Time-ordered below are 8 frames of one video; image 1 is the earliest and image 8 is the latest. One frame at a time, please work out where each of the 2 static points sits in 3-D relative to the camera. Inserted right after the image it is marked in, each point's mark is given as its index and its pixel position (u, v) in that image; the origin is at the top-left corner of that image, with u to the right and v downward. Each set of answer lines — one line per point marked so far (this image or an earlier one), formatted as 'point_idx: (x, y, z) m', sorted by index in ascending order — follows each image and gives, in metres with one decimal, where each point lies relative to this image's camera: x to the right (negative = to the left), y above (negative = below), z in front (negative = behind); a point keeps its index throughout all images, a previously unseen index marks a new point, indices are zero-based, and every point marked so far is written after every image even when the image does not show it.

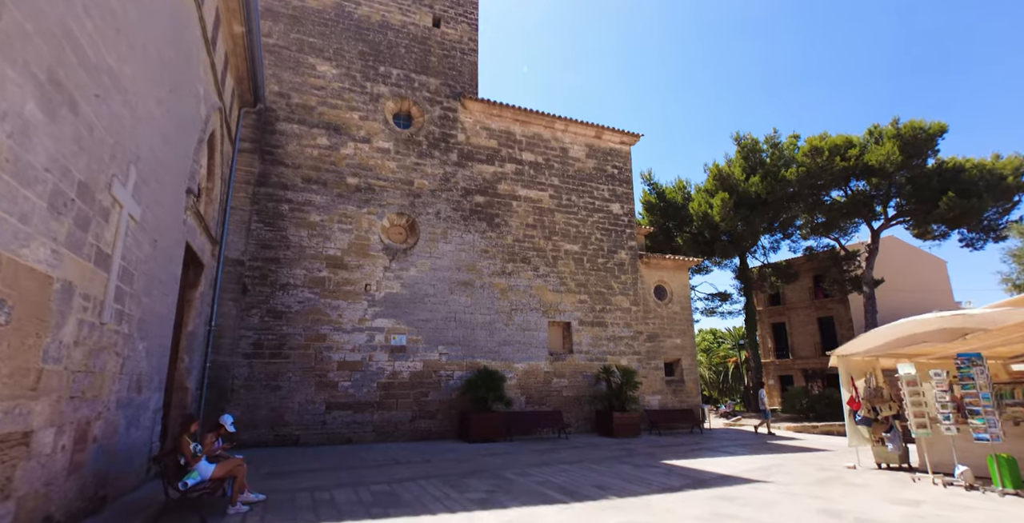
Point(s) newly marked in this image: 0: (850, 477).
0: (+4.4, -2.8, +6.4) m
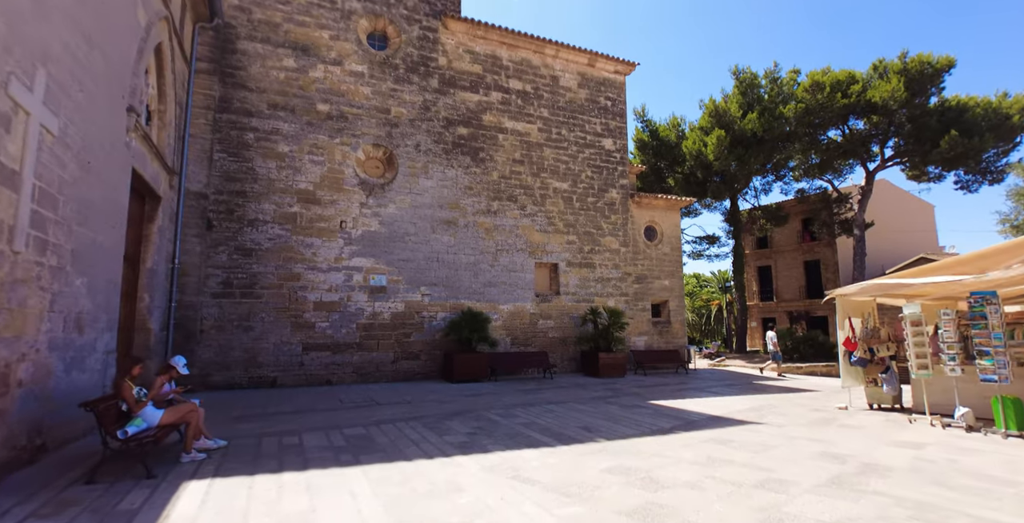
0: (+4.2, -2.0, +6.2) m
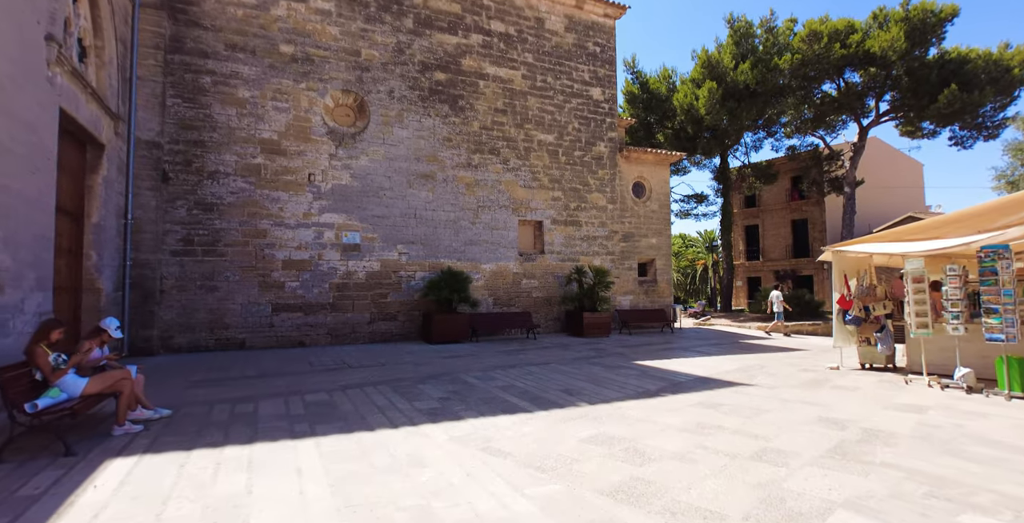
0: (+3.9, -1.4, +5.9) m
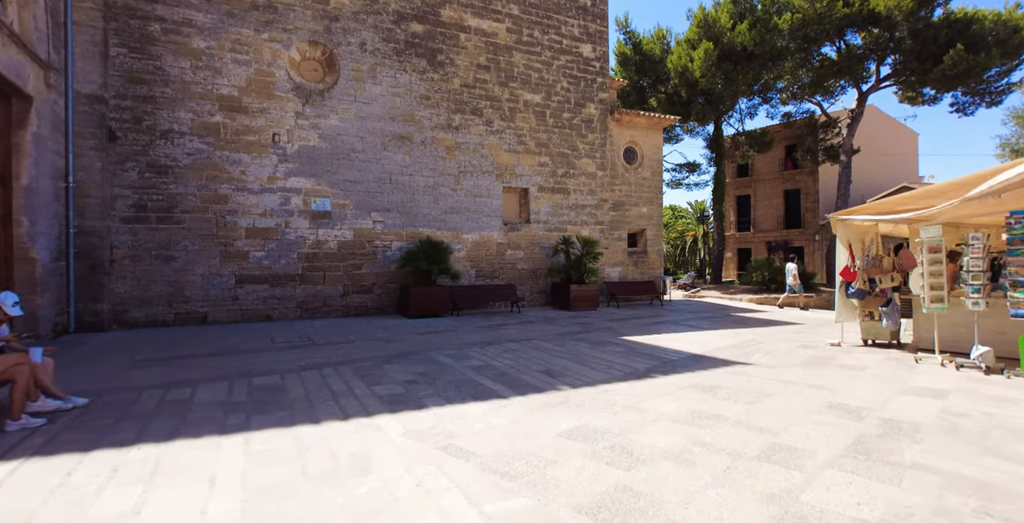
0: (+3.7, -1.1, +5.5) m
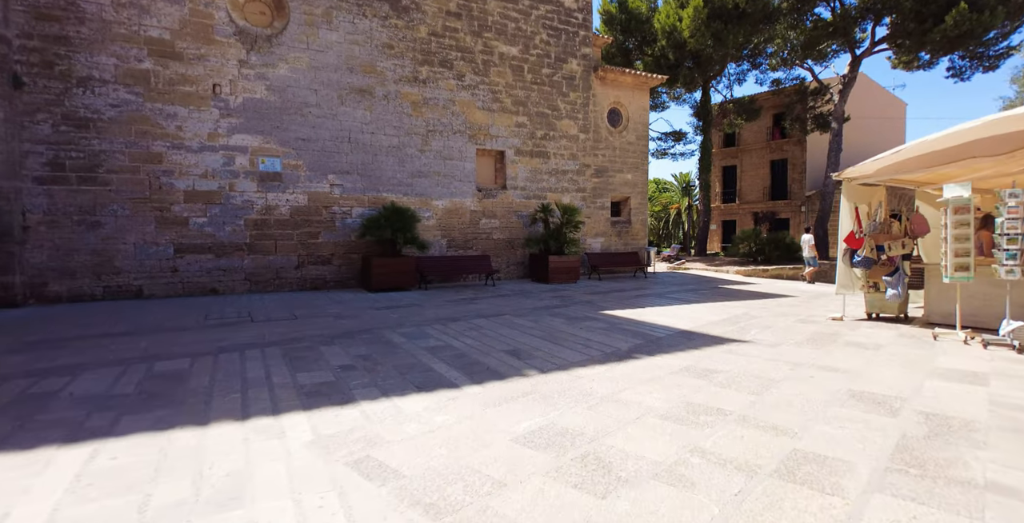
0: (+3.3, -0.7, +4.9) m
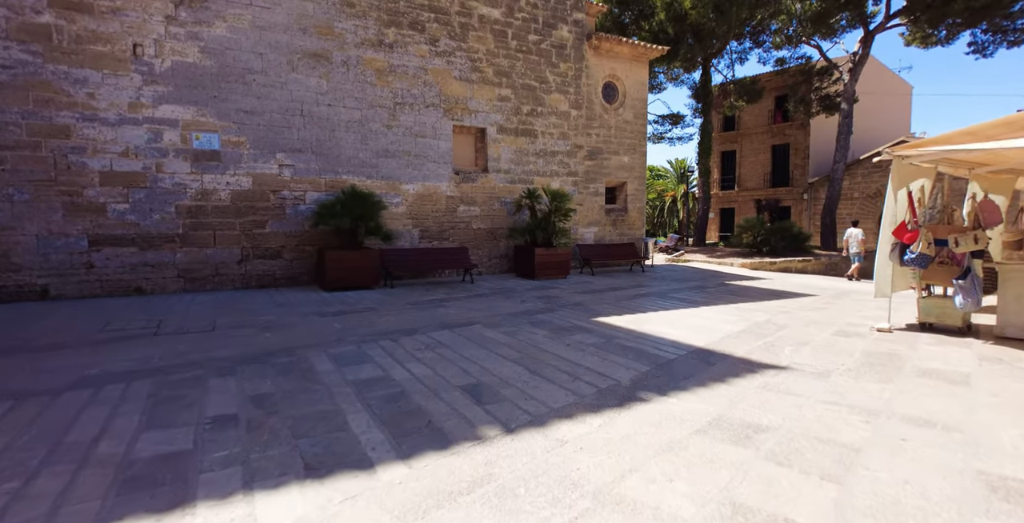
0: (+3.1, -0.7, +3.8) m
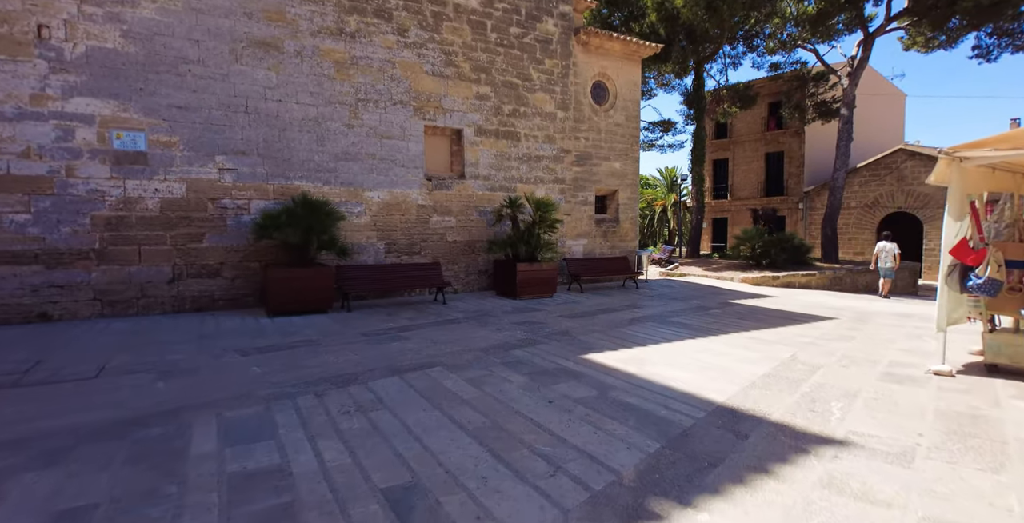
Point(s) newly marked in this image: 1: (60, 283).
0: (+2.8, -0.9, +2.8) m
1: (-5.4, -0.2, +5.9) m
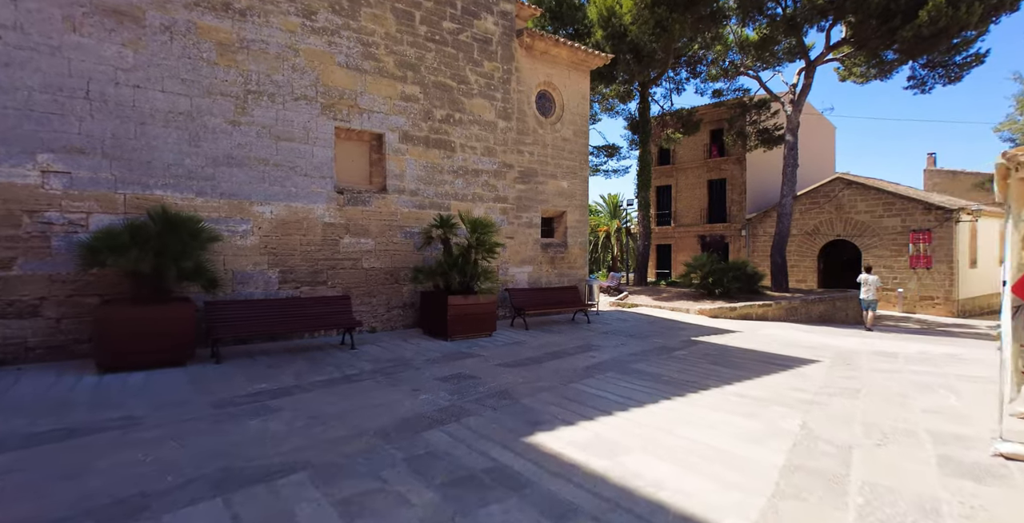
0: (+2.4, -1.1, +1.8) m
1: (-6.1, -0.5, +3.9) m
